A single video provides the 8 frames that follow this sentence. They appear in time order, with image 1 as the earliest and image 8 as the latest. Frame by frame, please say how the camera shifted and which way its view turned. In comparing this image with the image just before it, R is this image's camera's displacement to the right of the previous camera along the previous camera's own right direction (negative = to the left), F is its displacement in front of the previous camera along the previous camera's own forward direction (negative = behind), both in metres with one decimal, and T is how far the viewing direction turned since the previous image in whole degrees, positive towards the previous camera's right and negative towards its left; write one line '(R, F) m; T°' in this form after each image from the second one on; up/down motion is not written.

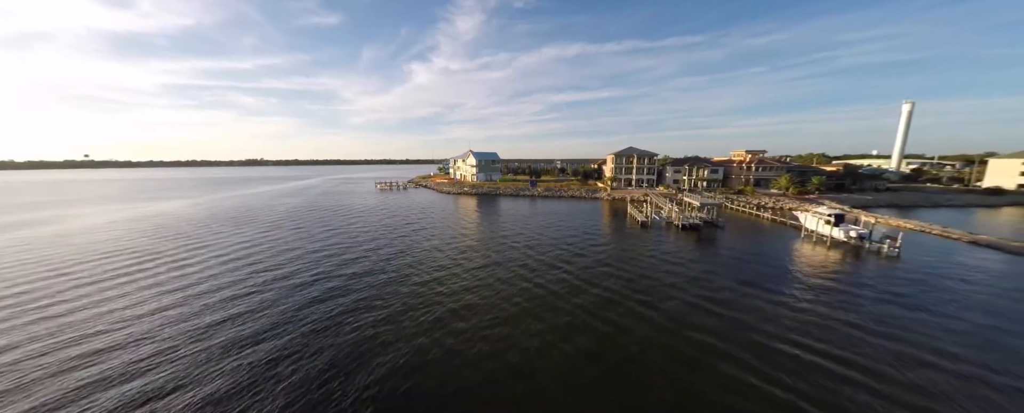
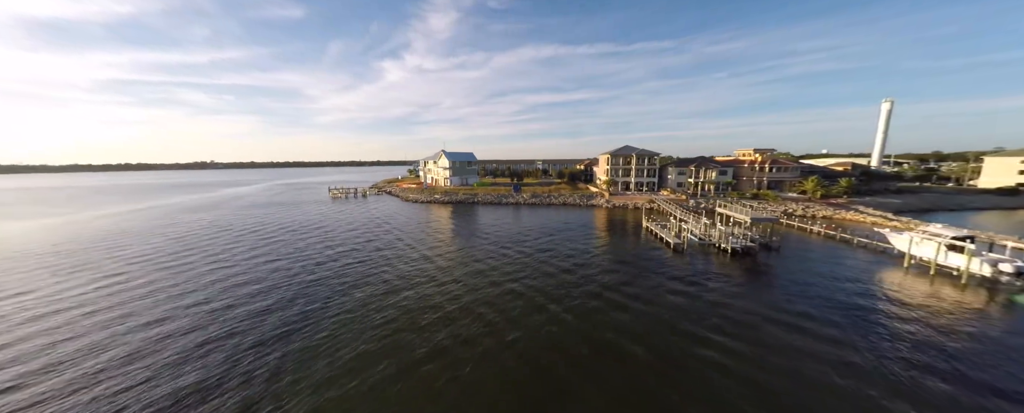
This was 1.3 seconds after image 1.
(-1.0, +9.5) m; +5°
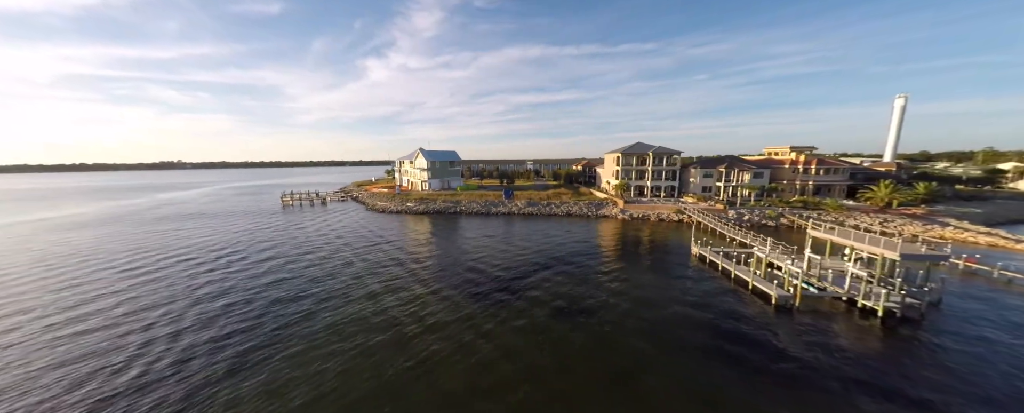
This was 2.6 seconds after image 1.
(-0.5, +10.0) m; +2°
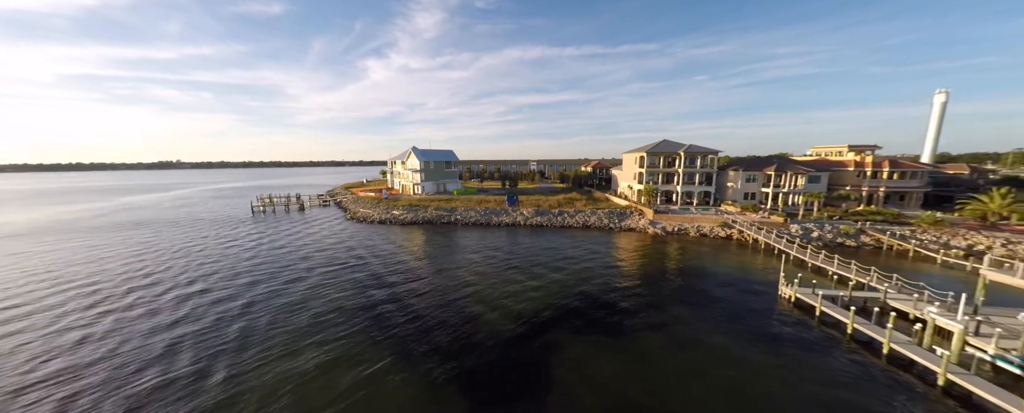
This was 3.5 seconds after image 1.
(-0.6, +7.0) m; 0°
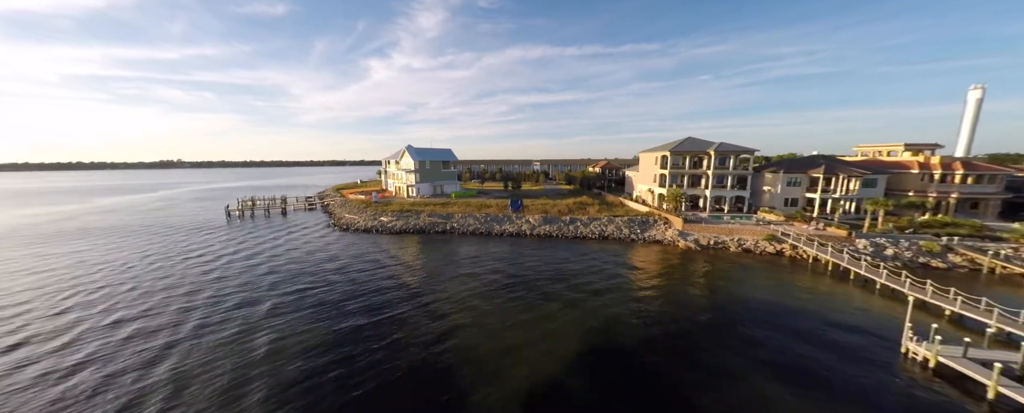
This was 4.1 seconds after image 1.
(-0.3, +4.8) m; 0°
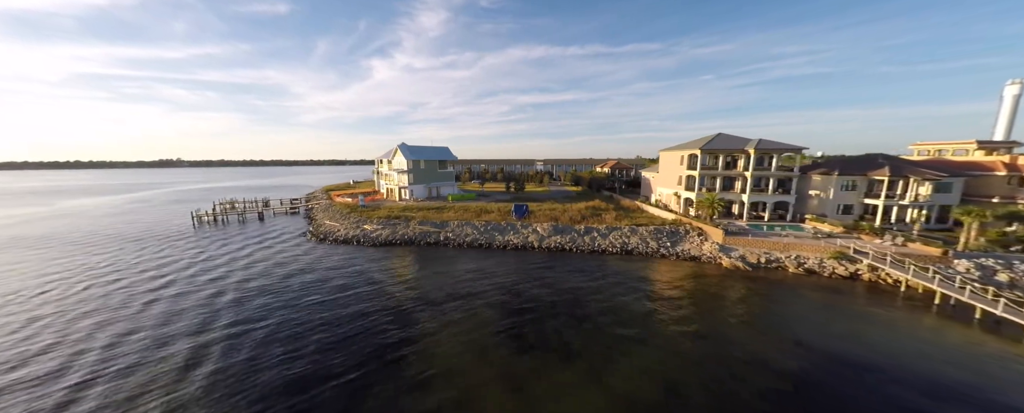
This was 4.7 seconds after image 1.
(-0.4, +4.7) m; 0°
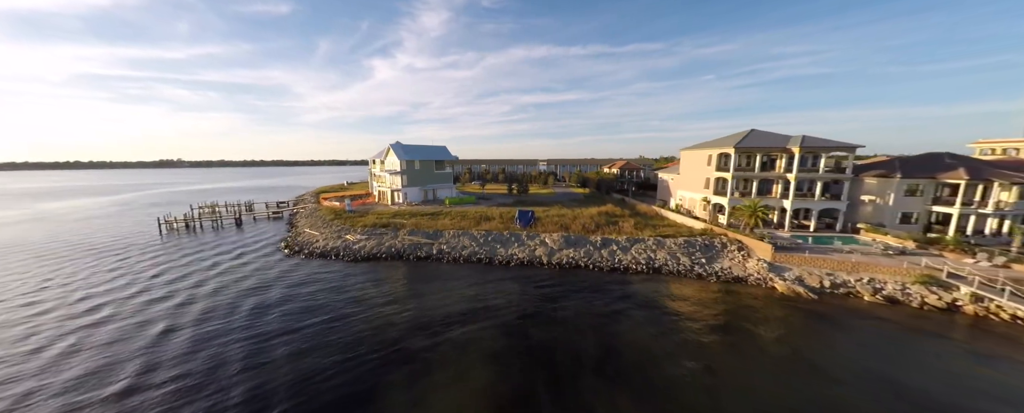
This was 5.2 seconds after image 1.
(-0.3, +3.9) m; 0°
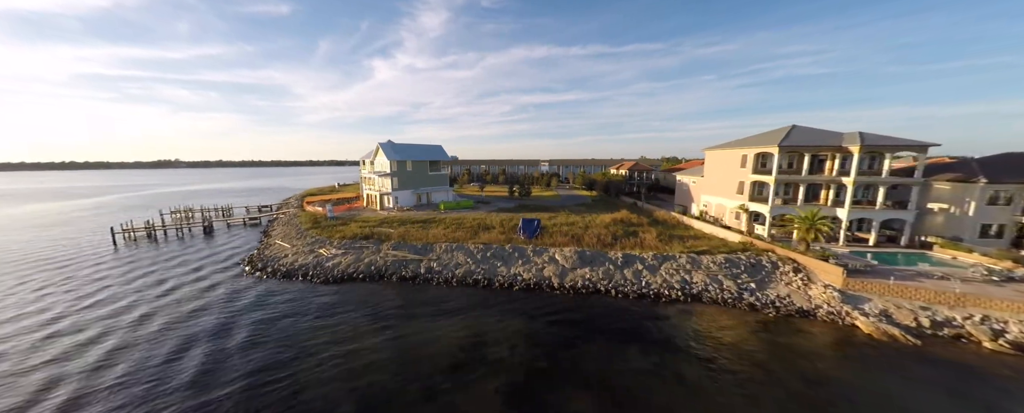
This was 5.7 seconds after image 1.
(-0.2, +3.9) m; 0°
